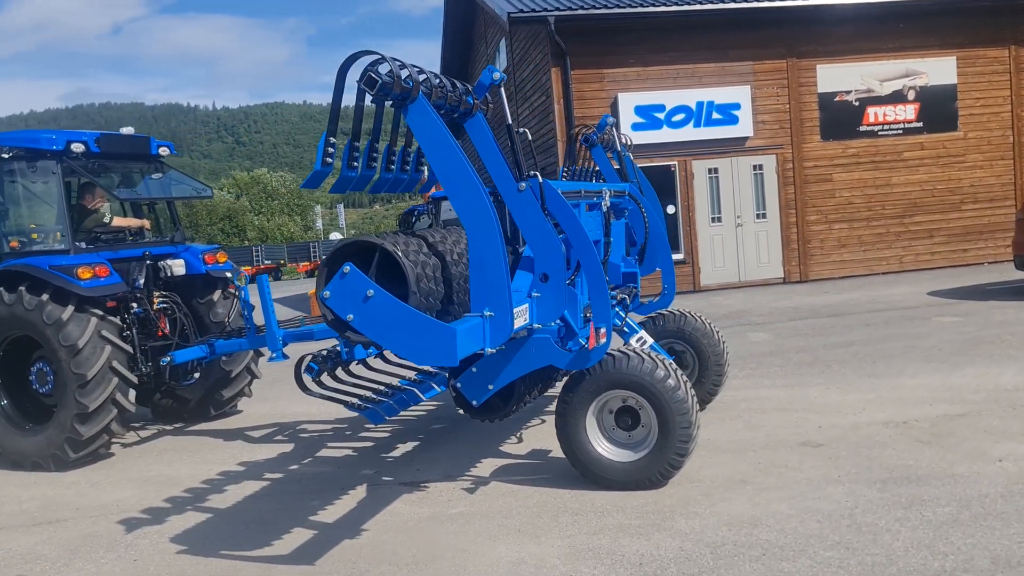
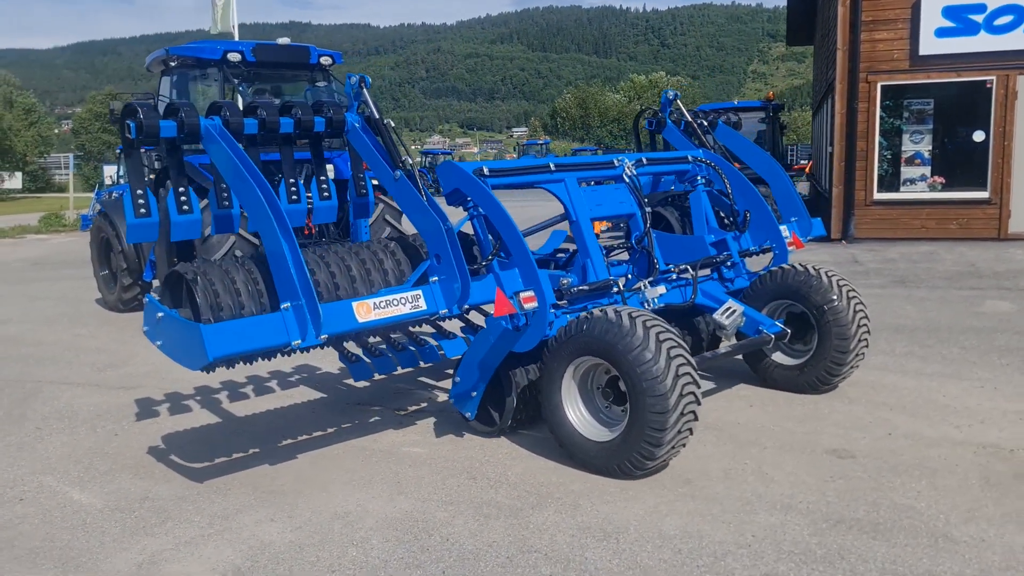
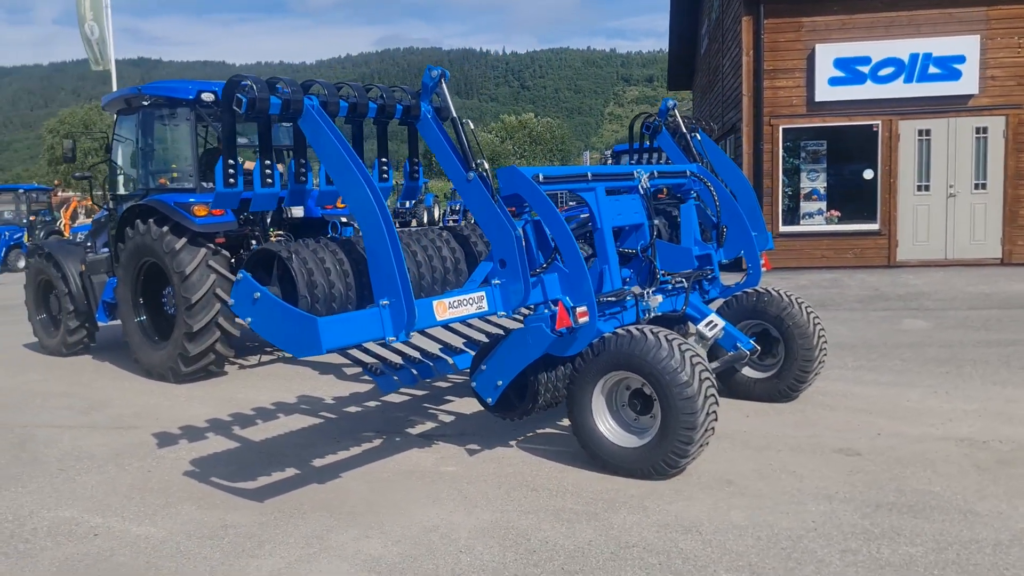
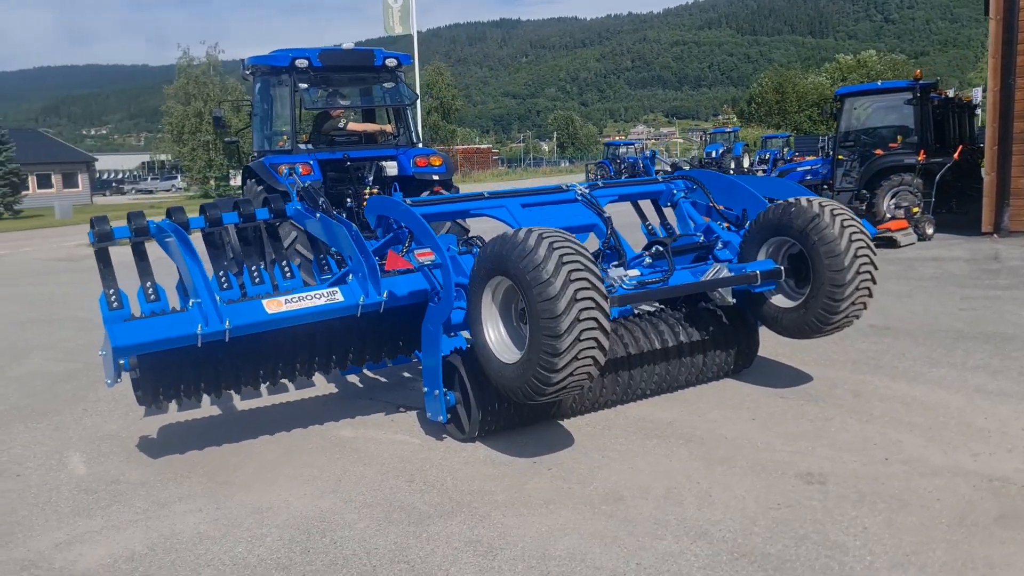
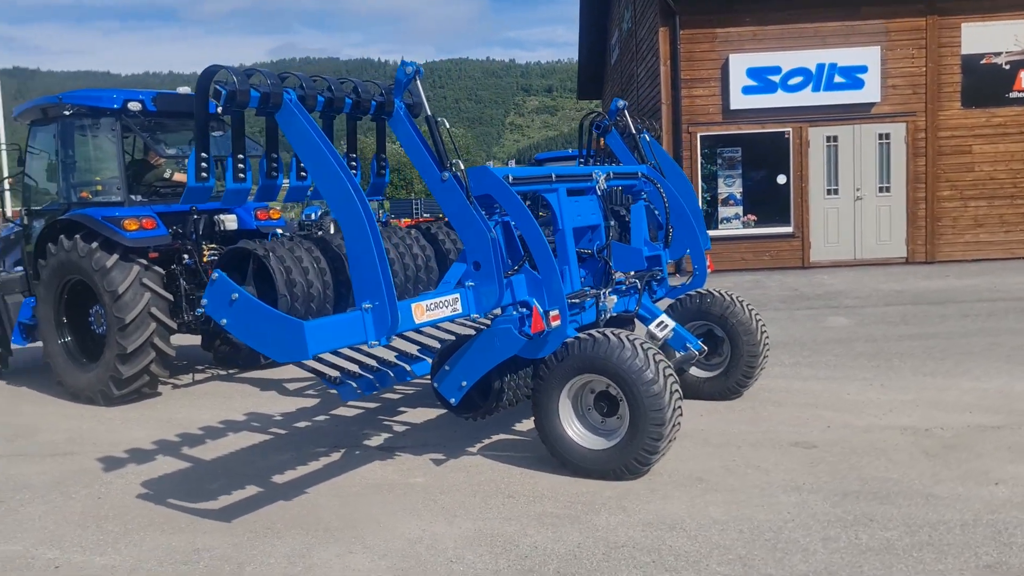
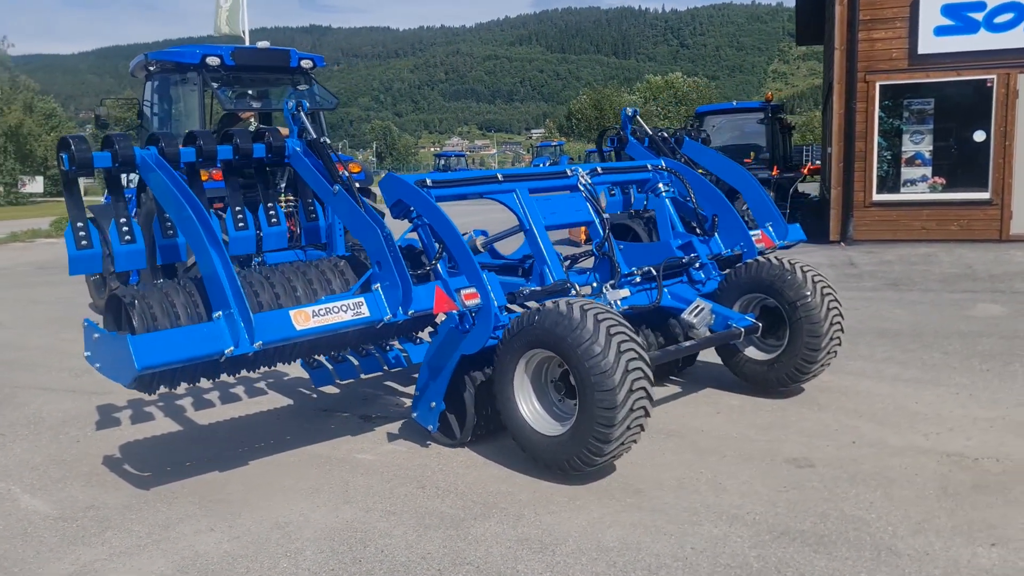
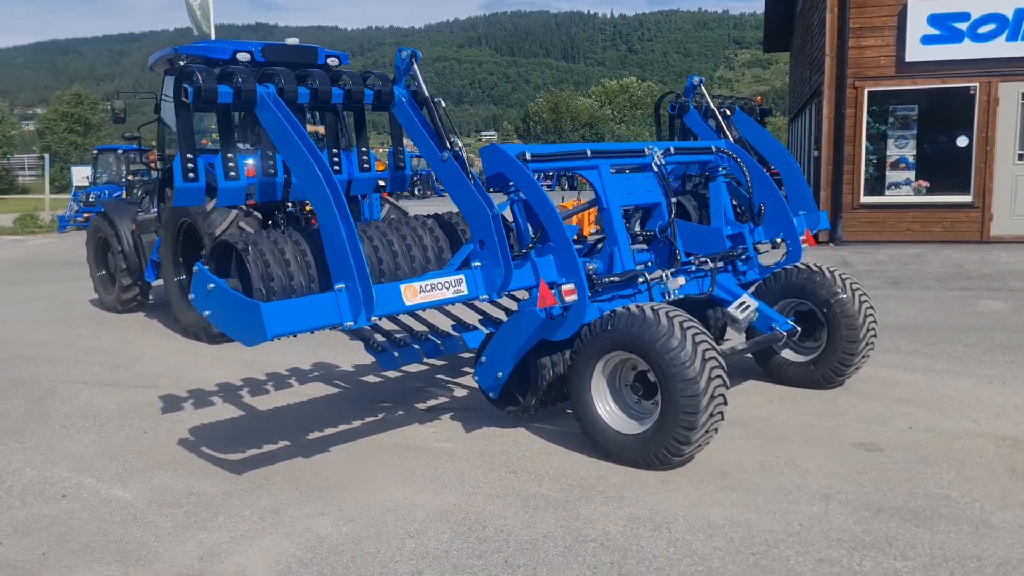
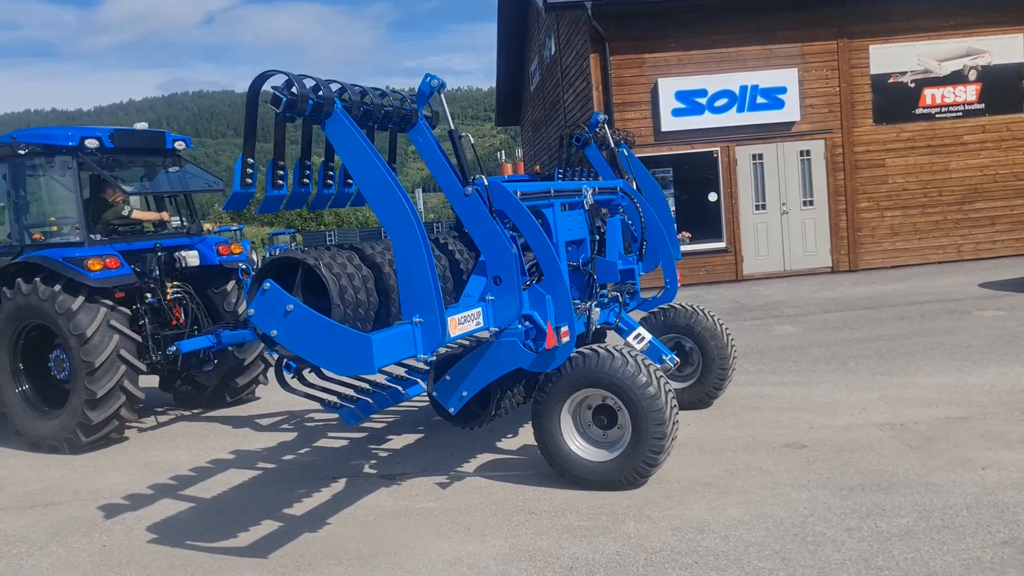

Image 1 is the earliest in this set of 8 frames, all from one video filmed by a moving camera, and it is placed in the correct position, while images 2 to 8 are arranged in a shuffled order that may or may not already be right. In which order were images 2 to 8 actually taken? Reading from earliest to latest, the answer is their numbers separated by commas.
8, 5, 3, 7, 2, 6, 4
